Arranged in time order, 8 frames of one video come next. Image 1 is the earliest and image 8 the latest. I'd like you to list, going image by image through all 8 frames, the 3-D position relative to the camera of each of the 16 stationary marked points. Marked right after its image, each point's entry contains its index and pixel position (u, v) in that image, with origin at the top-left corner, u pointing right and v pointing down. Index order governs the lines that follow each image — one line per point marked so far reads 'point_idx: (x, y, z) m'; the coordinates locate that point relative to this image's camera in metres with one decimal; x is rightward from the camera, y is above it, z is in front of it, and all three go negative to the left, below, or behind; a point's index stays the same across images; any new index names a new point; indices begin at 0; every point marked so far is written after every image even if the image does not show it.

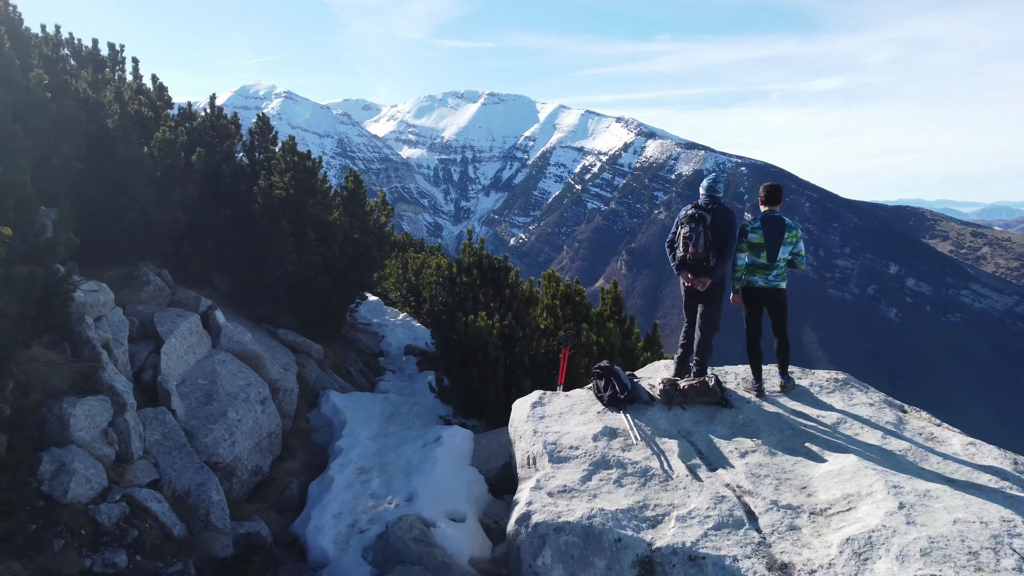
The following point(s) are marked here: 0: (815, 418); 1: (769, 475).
0: (+2.7, -1.2, +6.3) m
1: (+2.0, -1.5, +5.5) m
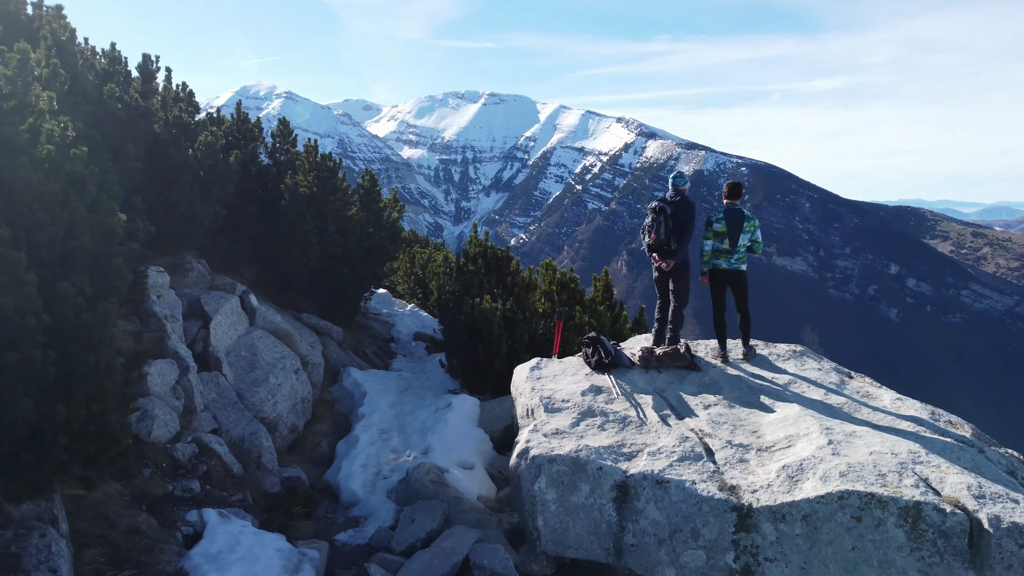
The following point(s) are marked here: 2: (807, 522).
0: (+2.7, -1.0, +7.5) m
1: (+2.0, -1.3, +6.7) m
2: (+2.3, -1.8, +5.5) m
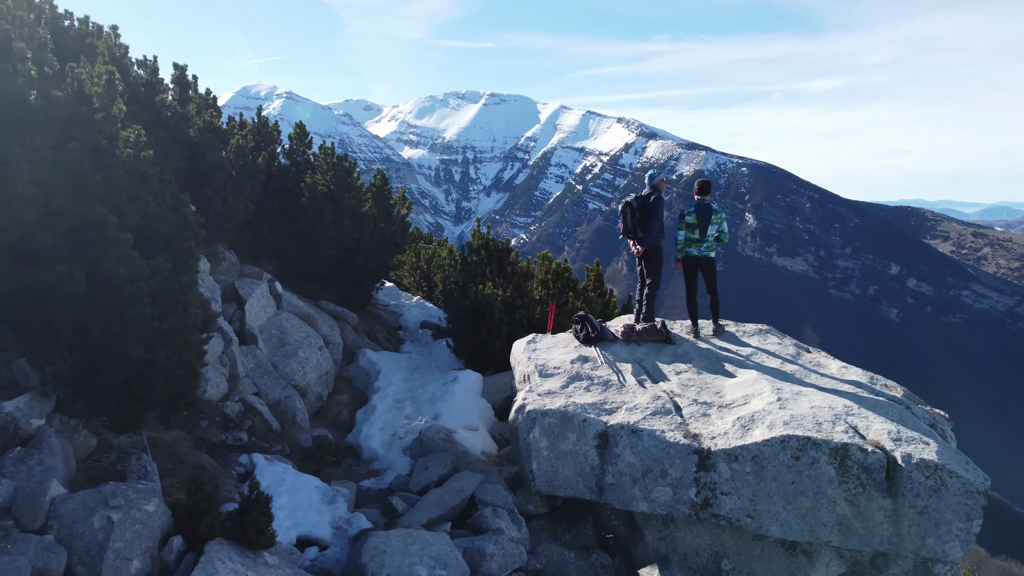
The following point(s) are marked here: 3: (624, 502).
0: (+2.7, -0.8, +8.6) m
1: (+2.0, -1.1, +7.8) m
2: (+2.3, -1.6, +6.7) m
3: (+1.1, -2.2, +7.0) m
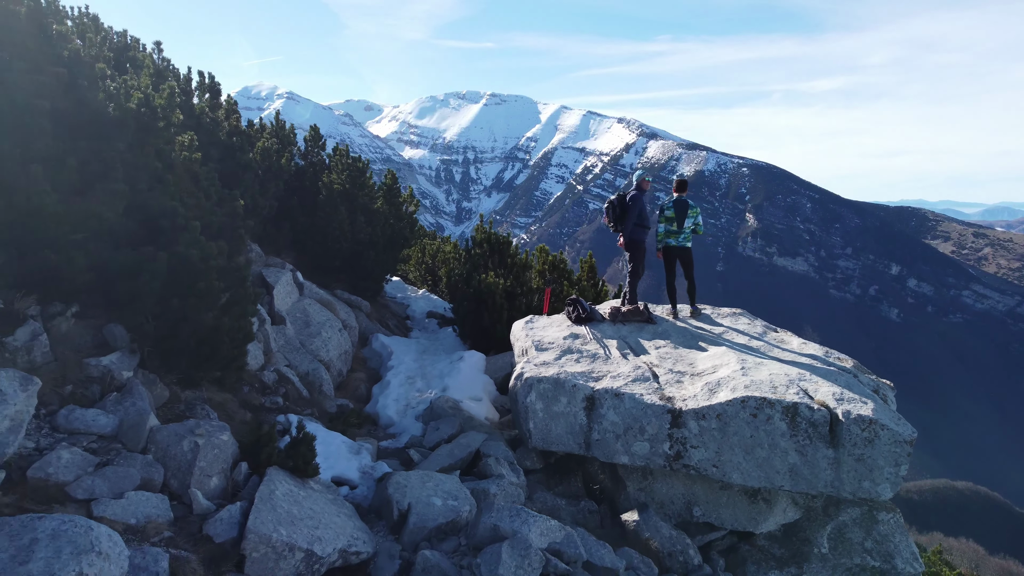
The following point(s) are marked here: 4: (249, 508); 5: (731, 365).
0: (+2.7, -0.6, +9.8) m
1: (+2.0, -0.9, +9.0) m
2: (+2.3, -1.5, +7.8) m
3: (+1.1, -2.0, +8.2) m
4: (-2.0, -1.7, +5.3) m
5: (+2.6, -0.9, +8.6) m
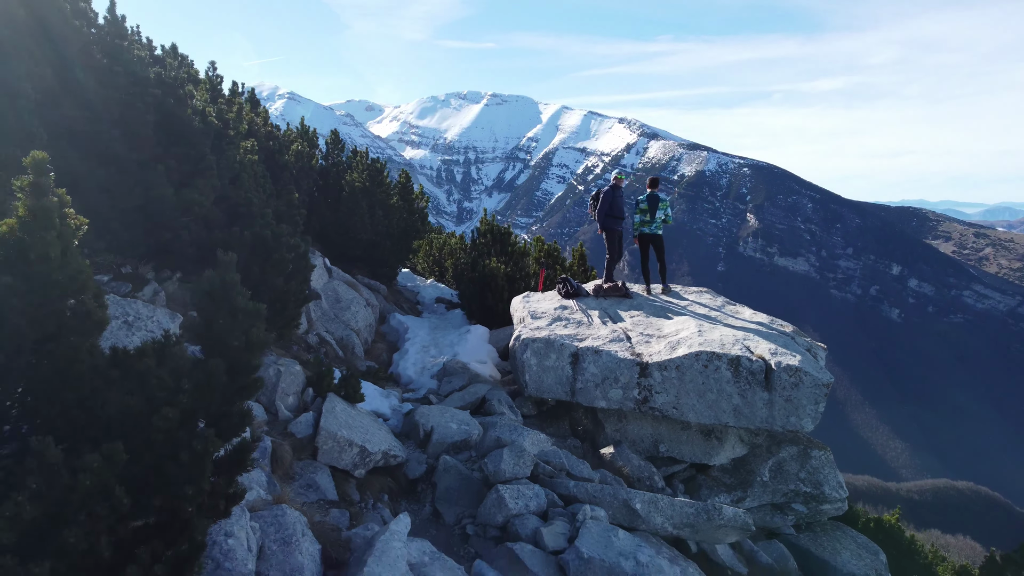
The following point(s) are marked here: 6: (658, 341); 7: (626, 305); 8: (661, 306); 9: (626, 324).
0: (+2.7, -0.2, +11.7) m
1: (+2.0, -0.5, +10.9) m
2: (+2.3, -1.1, +9.8) m
3: (+1.1, -1.6, +10.1) m
4: (-2.0, -1.3, +7.3) m
5: (+2.6, -0.6, +10.5) m
6: (+2.1, -0.8, +10.4) m
7: (+1.9, -0.3, +11.6) m
8: (+2.4, -0.3, +11.5) m
9: (+1.8, -0.6, +10.9) m
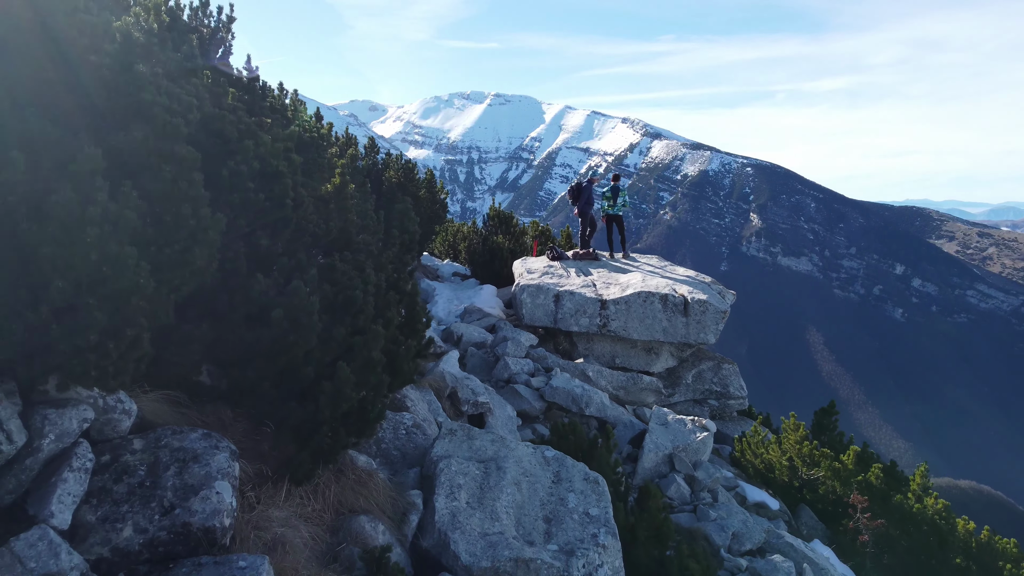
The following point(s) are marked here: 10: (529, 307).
0: (+2.8, +0.6, +16.4) m
1: (+2.1, +0.3, +15.6) m
2: (+2.3, -0.3, +14.4) m
3: (+1.1, -0.8, +14.8) m
4: (-2.0, -0.5, +12.0) m
5: (+2.7, +0.2, +15.1) m
6: (+2.2, 0.0, +15.0) m
7: (+1.9, +0.5, +16.2) m
8: (+2.5, +0.5, +16.2) m
9: (+1.8, +0.2, +15.6) m
10: (+0.4, -0.4, +15.0) m
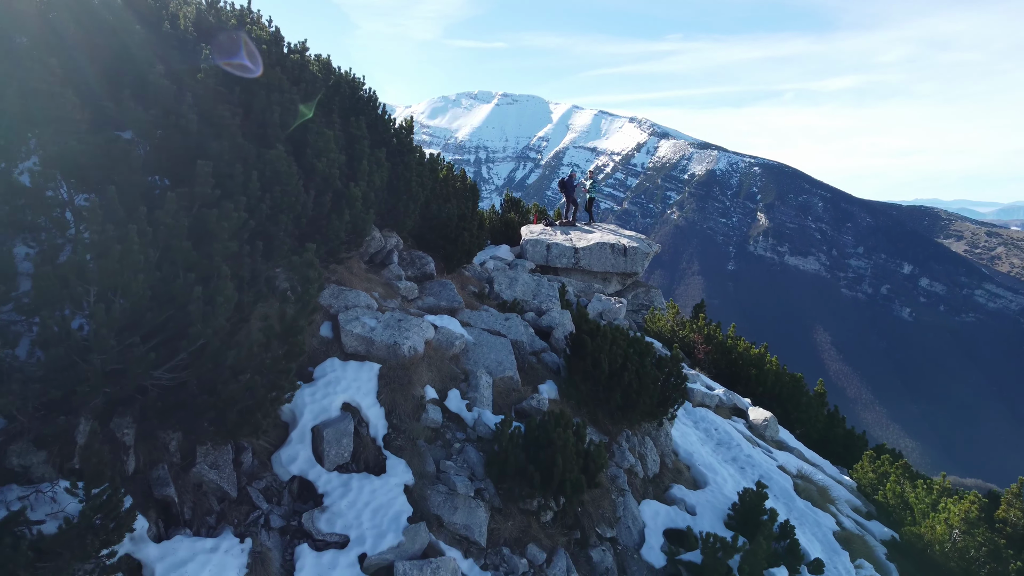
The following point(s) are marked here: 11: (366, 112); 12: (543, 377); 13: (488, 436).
0: (+3.1, +2.2, +25.8) m
1: (+2.4, +1.9, +25.0) m
2: (+2.6, +1.3, +23.8) m
3: (+1.4, +0.8, +24.2) m
4: (-1.7, +1.1, +21.4) m
5: (+3.0, +1.8, +24.6) m
6: (+2.5, +1.7, +24.4) m
7: (+2.2, +2.2, +25.7) m
8: (+2.8, +2.1, +25.6) m
9: (+2.1, +1.9, +25.0) m
10: (+0.7, +1.2, +24.4) m
11: (-2.9, +3.5, +14.1) m
12: (+0.5, -1.5, +12.0) m
13: (-0.3, -2.1, +10.3) m
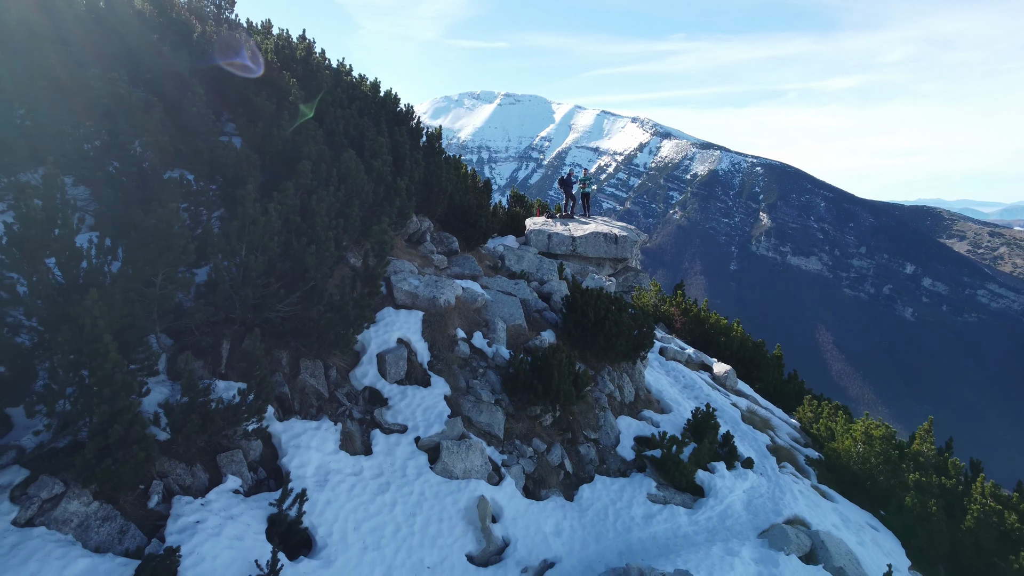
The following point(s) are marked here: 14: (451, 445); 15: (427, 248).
0: (+3.3, +2.8, +29.3) m
1: (+2.6, +2.5, +28.6) m
2: (+2.9, +1.9, +27.4) m
3: (+1.7, +1.4, +27.8) m
4: (-1.5, +1.7, +25.0) m
5: (+3.2, +2.5, +28.1) m
6: (+2.7, +2.3, +28.0) m
7: (+2.5, +2.8, +29.2) m
8: (+3.0, +2.8, +29.1) m
9: (+2.3, +2.5, +28.5) m
10: (+0.9, +1.8, +28.0) m
11: (-2.7, +4.1, +17.6) m
12: (+0.7, -0.9, +15.5) m
13: (-0.2, -1.5, +13.9) m
14: (-1.0, -2.6, +11.8) m
15: (-2.0, +0.9, +16.4) m
